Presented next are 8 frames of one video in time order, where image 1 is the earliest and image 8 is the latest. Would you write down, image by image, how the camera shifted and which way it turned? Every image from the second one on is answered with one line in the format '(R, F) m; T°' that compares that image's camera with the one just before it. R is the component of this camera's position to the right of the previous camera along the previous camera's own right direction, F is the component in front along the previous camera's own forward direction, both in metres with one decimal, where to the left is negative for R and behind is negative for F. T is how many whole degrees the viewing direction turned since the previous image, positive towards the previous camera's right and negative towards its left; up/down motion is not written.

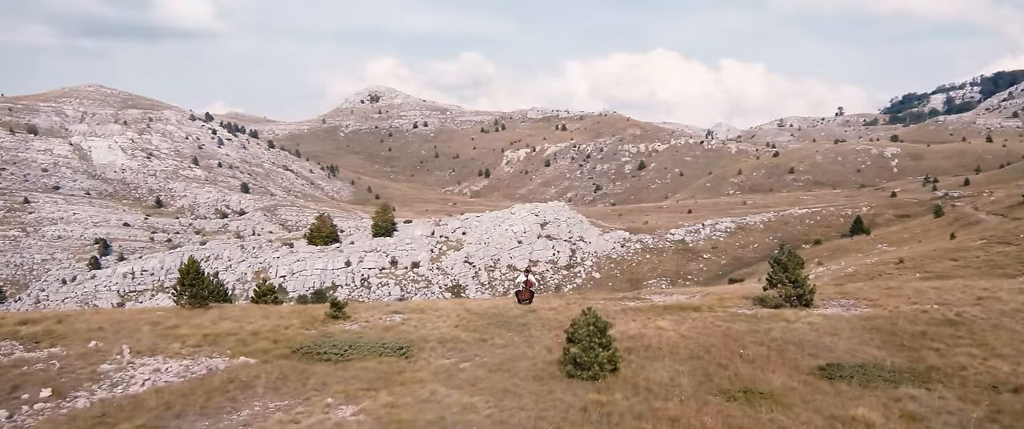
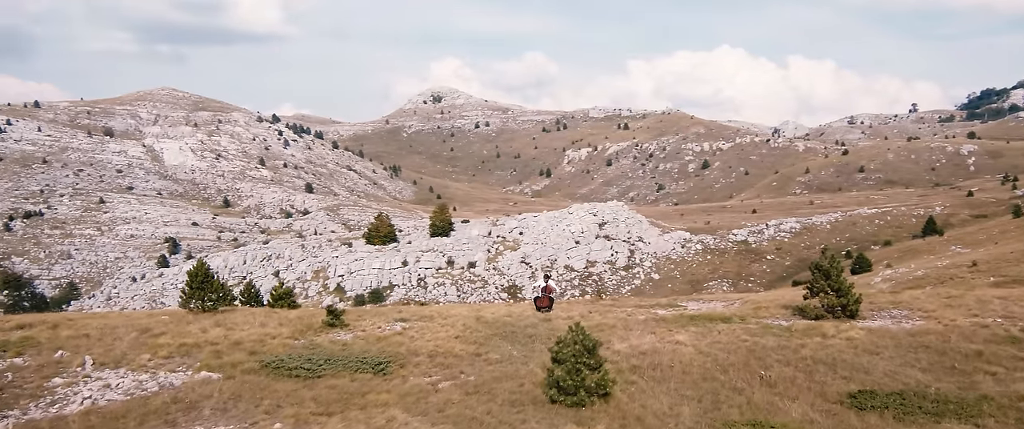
(+1.2, +1.8) m; -4°
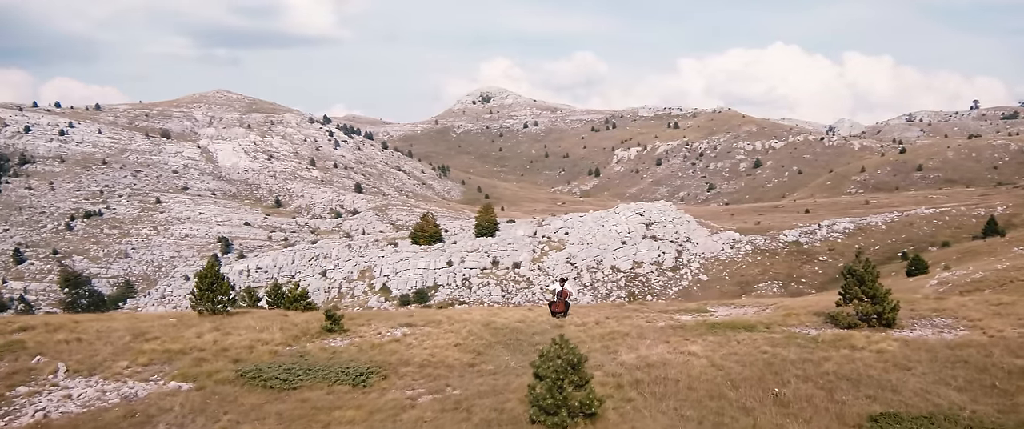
(+0.9, +1.2) m; -3°
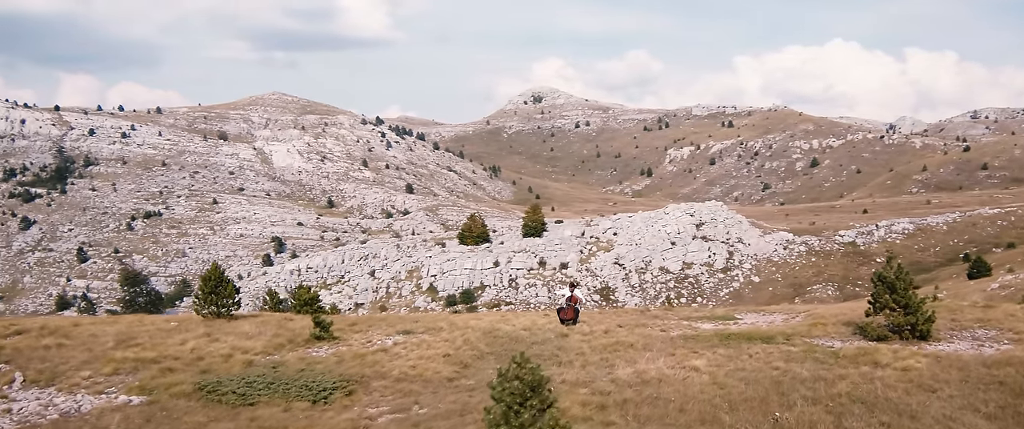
(+1.1, +1.2) m; -4°
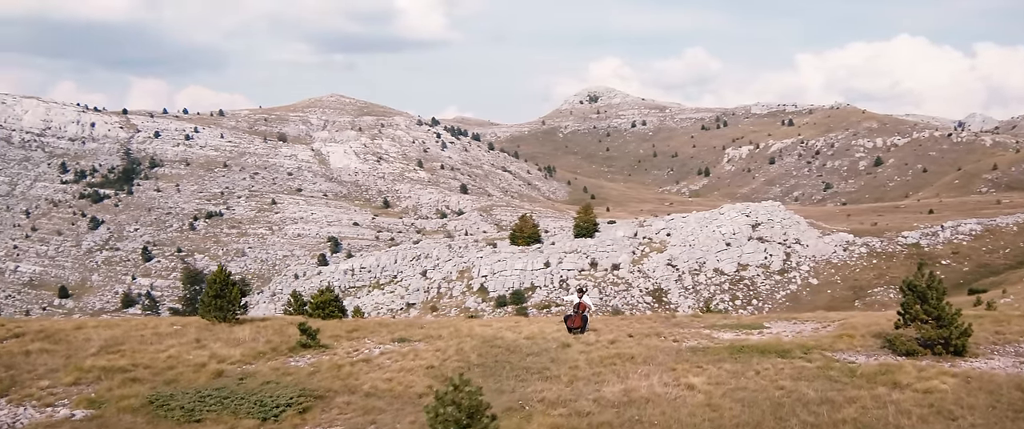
(+1.2, +1.2) m; -4°
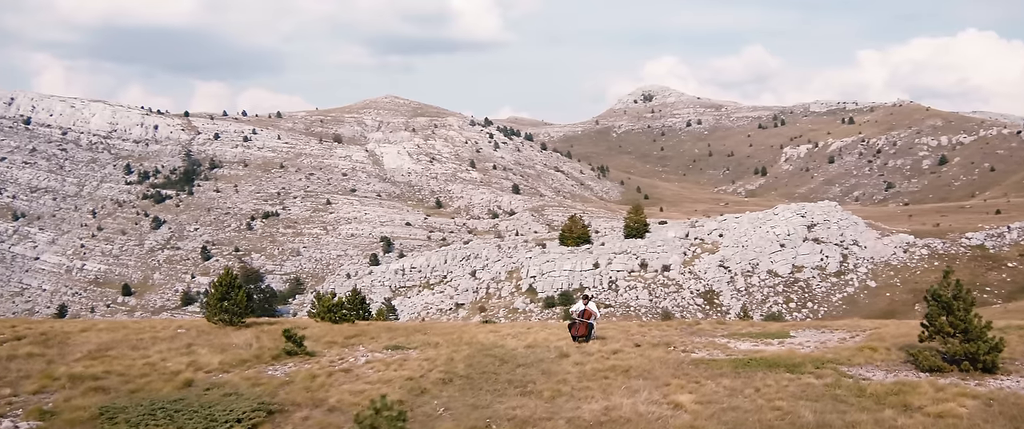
(+1.2, +1.0) m; -4°
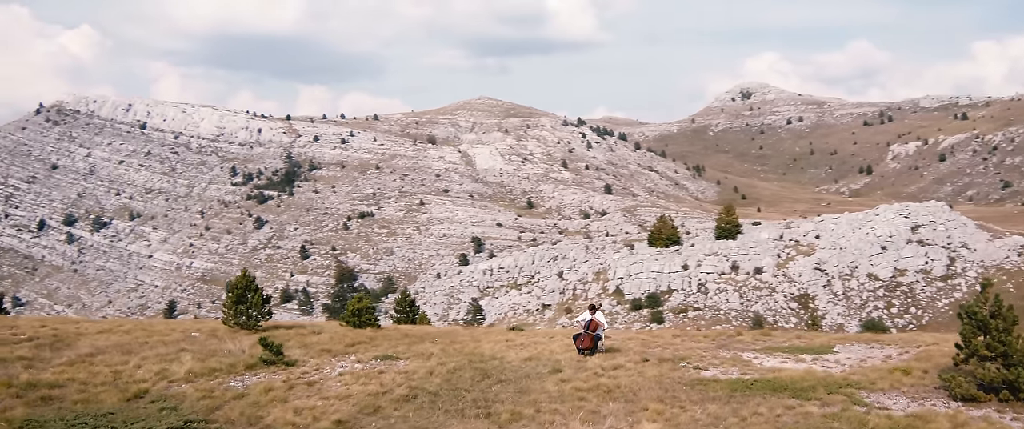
(+1.9, +1.4) m; -6°
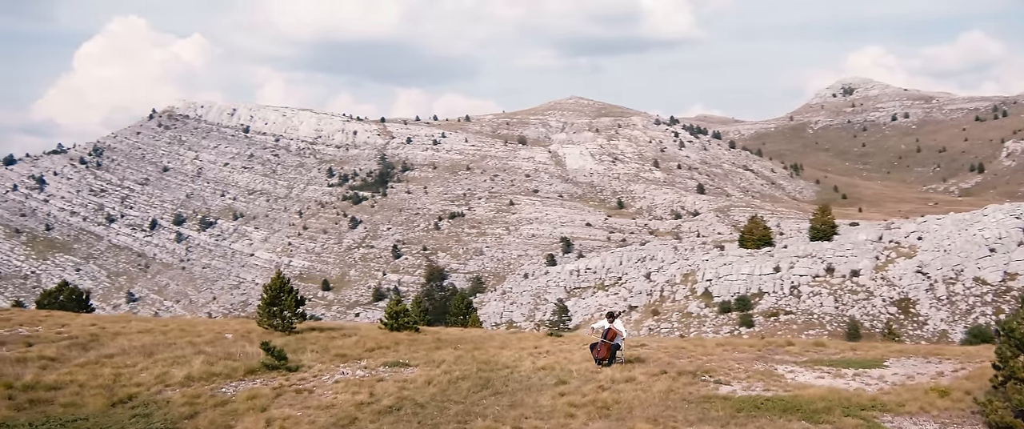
(+1.5, +0.8) m; -6°
